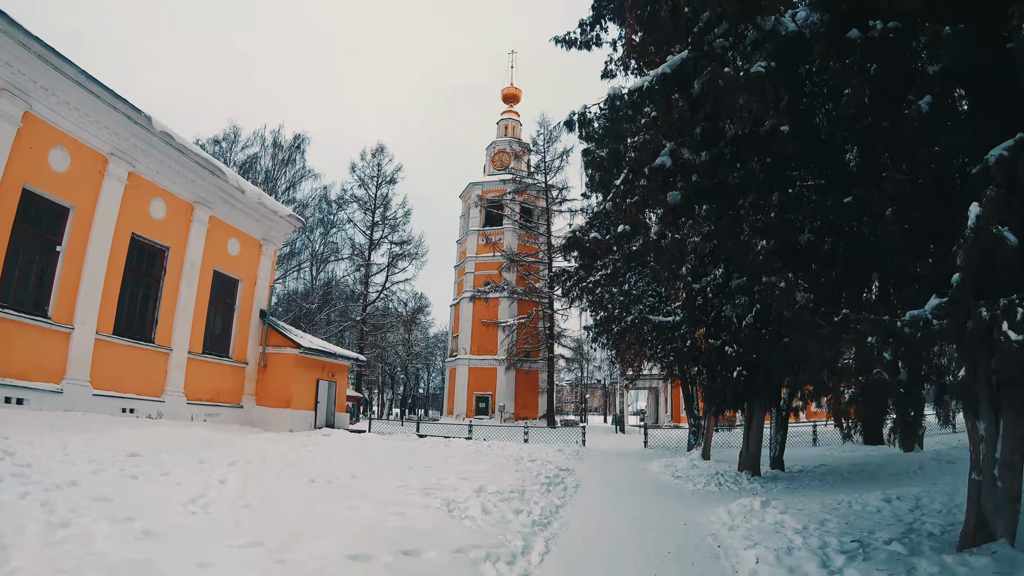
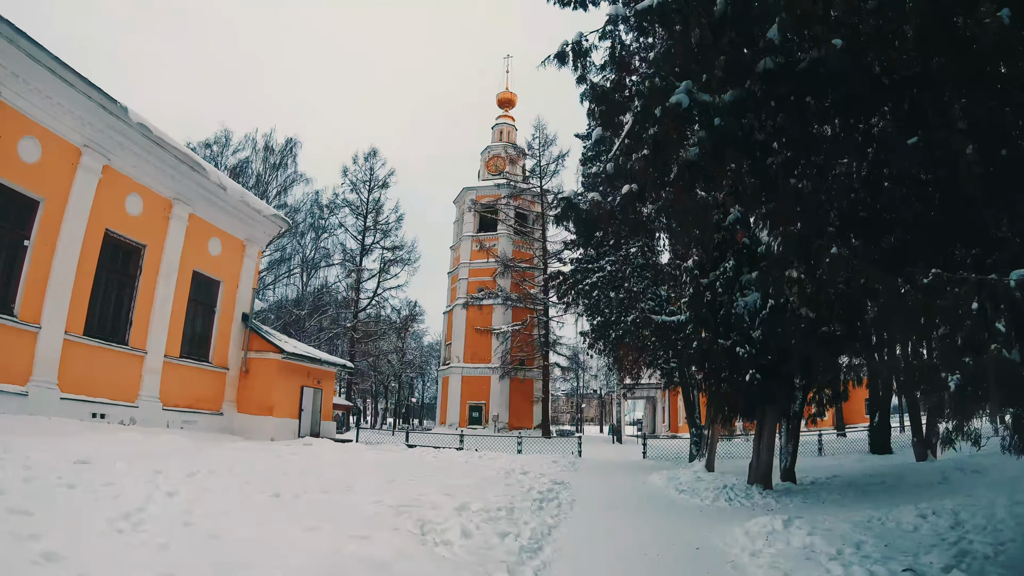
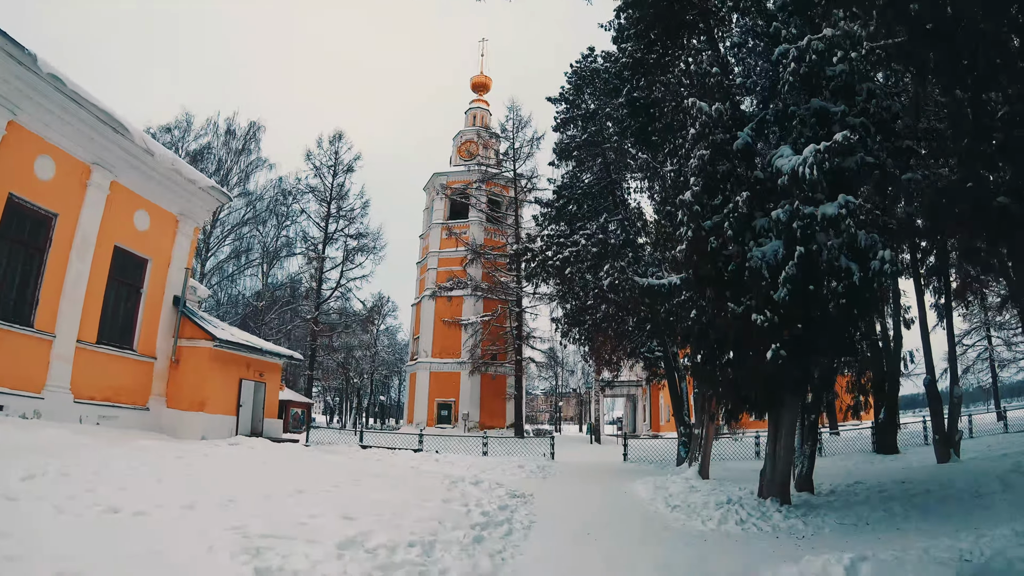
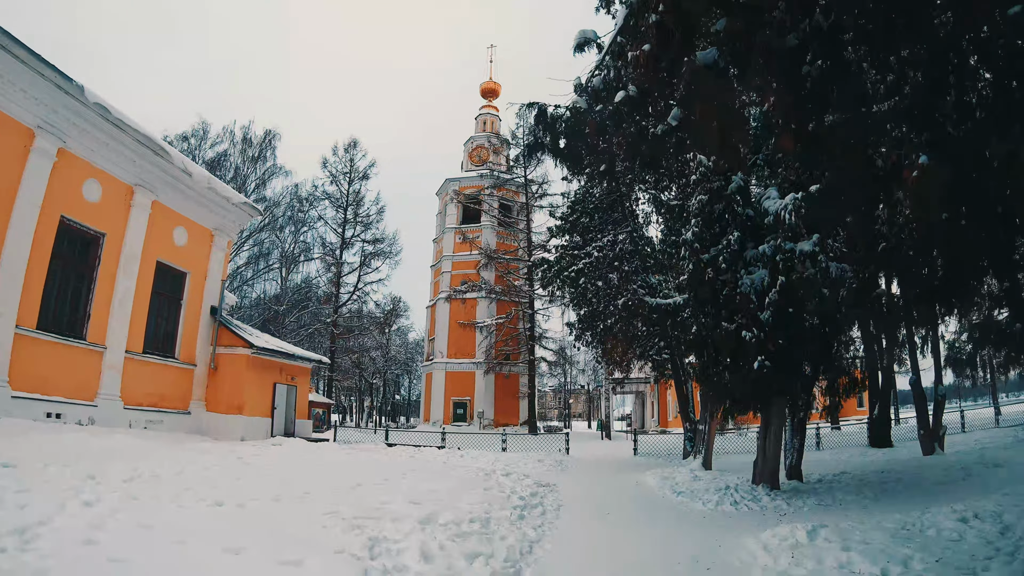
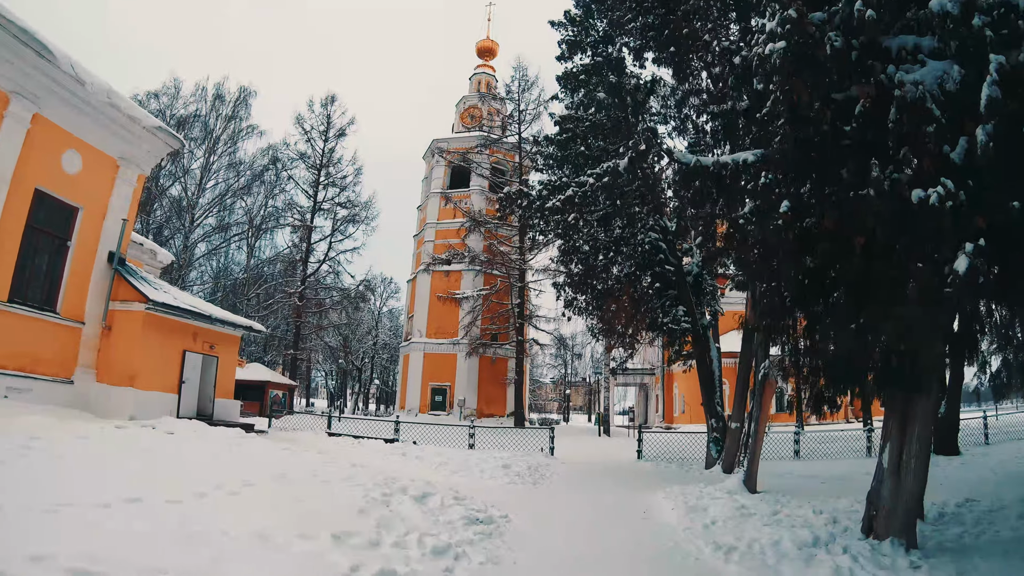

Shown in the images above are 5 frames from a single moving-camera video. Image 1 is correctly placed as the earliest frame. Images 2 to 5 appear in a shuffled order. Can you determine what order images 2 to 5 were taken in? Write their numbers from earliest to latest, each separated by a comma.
2, 4, 3, 5
